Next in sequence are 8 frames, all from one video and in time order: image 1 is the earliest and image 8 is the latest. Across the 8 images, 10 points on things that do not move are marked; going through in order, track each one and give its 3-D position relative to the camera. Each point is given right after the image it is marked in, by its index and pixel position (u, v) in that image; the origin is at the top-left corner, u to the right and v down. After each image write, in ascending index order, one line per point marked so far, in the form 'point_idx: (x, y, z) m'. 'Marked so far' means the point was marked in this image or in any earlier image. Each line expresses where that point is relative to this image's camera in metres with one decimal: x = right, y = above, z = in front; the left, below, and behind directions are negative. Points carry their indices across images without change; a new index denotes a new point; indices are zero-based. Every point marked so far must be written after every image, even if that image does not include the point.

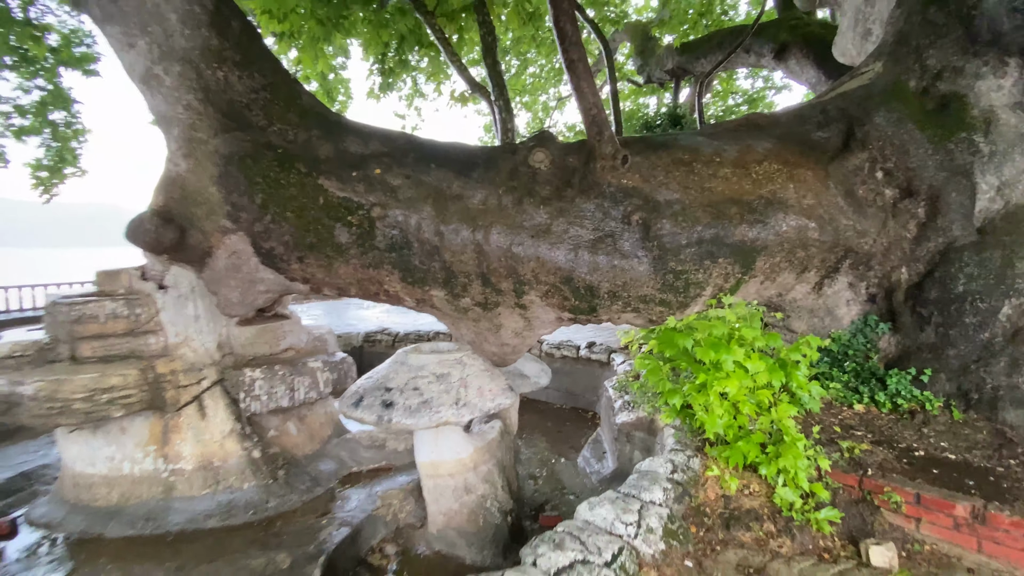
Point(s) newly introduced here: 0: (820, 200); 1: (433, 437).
0: (+1.9, +0.6, +3.0) m
1: (-0.5, -1.0, +3.3) m
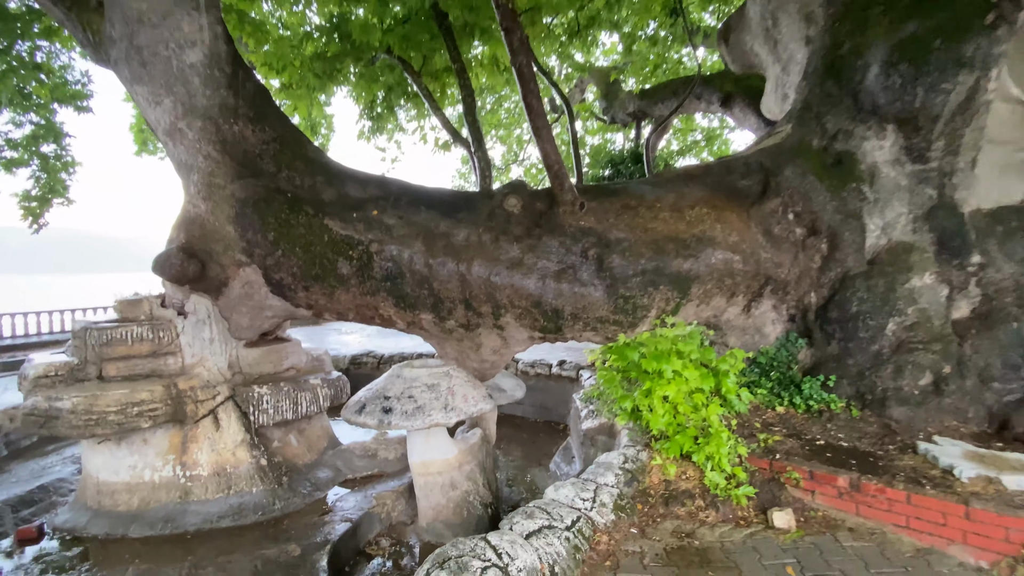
0: (+1.7, +0.4, +3.7) m
1: (-0.7, -1.2, +3.8) m
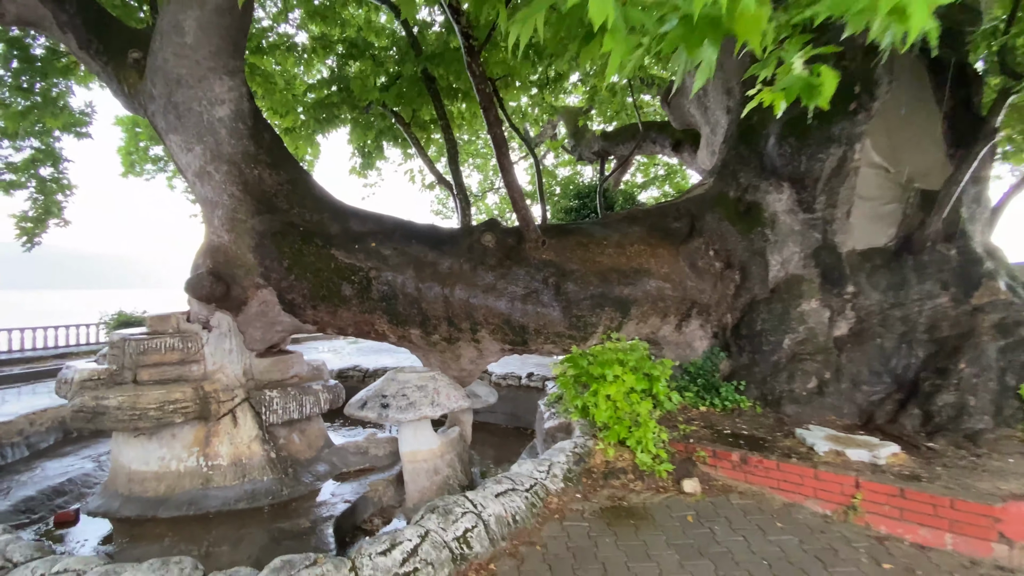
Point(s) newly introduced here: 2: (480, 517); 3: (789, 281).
0: (+1.5, +0.2, +4.6) m
1: (-0.9, -1.3, +4.6) m
2: (-0.2, -1.4, +2.9) m
3: (+2.7, +0.1, +4.7) m
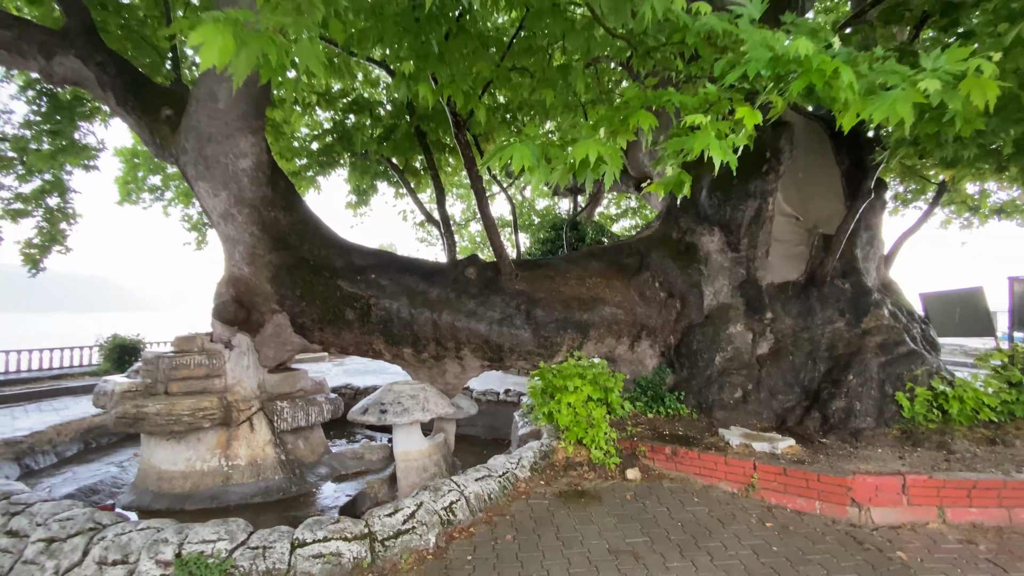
0: (+1.3, -0.1, +5.6) m
1: (-1.2, -1.6, +5.4) m
2: (-0.4, -1.6, +3.8) m
3: (+2.4, -0.2, +5.7) m
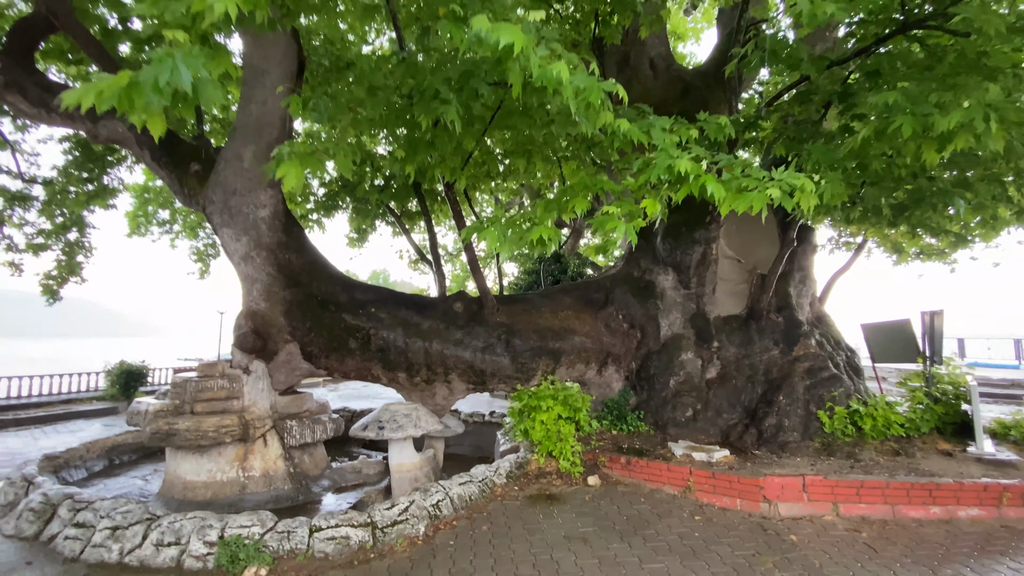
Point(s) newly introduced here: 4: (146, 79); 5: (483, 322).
0: (+1.0, -0.5, +6.4) m
1: (-1.4, -2.0, +6.1) m
2: (-0.6, -1.9, +4.5) m
3: (+2.2, -0.7, +6.6) m
4: (-1.7, +1.0, +2.3) m
5: (-0.4, -0.4, +6.2) m
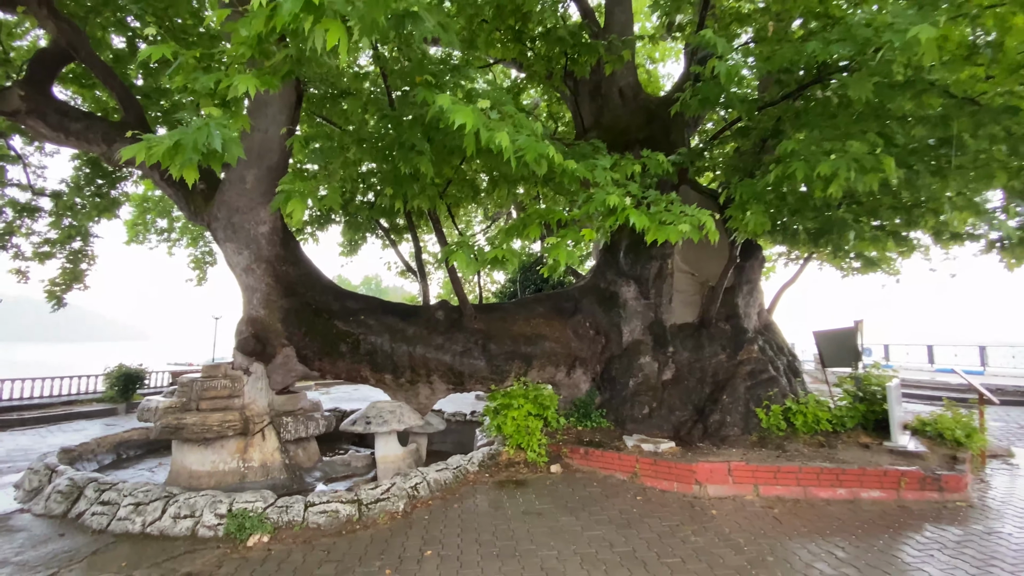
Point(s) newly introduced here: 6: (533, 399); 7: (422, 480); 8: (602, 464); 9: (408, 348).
0: (+0.7, -0.7, +7.2) m
1: (-1.8, -2.2, +6.8) m
2: (-0.9, -2.0, +5.2) m
3: (+1.8, -0.8, +7.3) m
4: (-2.0, +0.9, +3.0) m
5: (-0.7, -0.6, +6.9) m
6: (+0.3, -1.5, +6.7) m
7: (-1.0, -2.0, +5.2) m
8: (+1.1, -2.1, +5.9) m
9: (-1.4, -0.8, +6.7) m
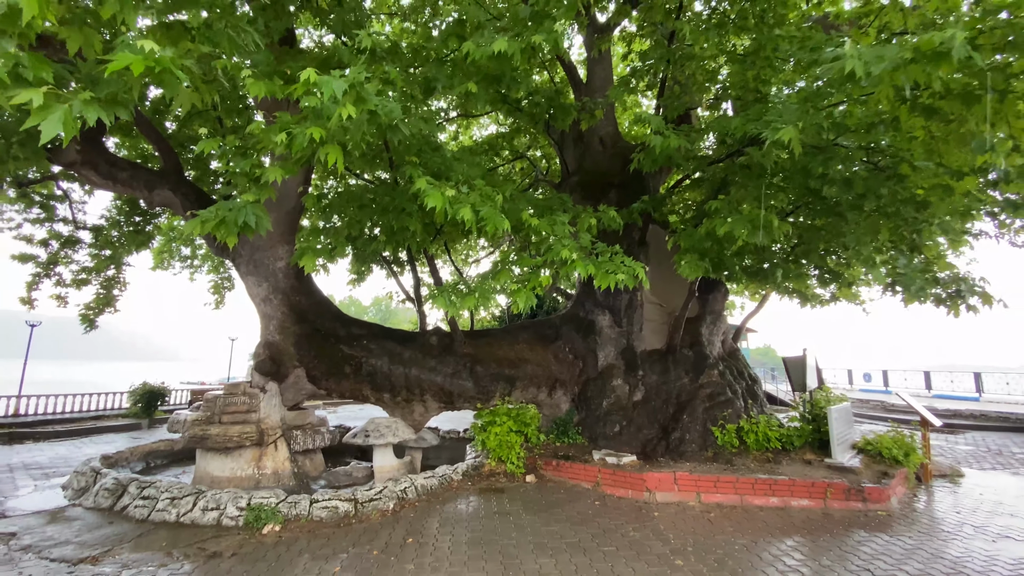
0: (+0.4, -1.2, +8.0) m
1: (-2.0, -2.6, +7.6) m
2: (-1.2, -2.4, +6.1) m
3: (+1.6, -1.3, +8.2) m
4: (-2.3, +0.6, +4.0) m
5: (-1.0, -1.1, +7.8) m
6: (0.0, -2.0, +7.6) m
7: (-1.3, -2.4, +6.0) m
8: (+0.8, -2.6, +6.7) m
9: (-1.7, -1.3, +7.6) m
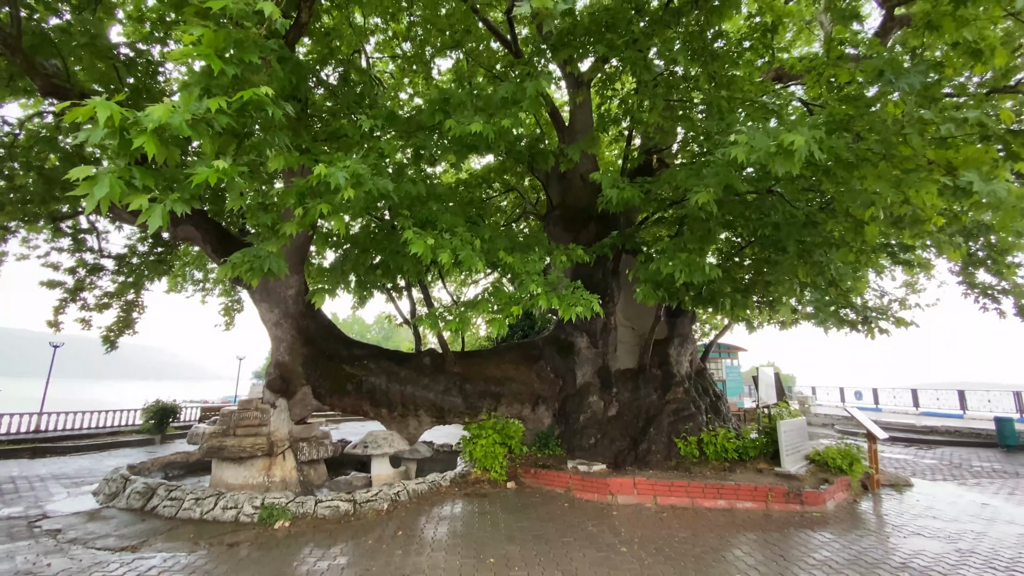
0: (+0.1, -1.6, +8.9) m
1: (-2.3, -3.1, +8.5) m
2: (-1.5, -2.8, +6.9) m
3: (+1.3, -1.8, +9.0) m
4: (-2.6, +0.3, +5.0) m
5: (-1.2, -1.5, +8.7) m
6: (-0.2, -2.4, +8.4) m
7: (-1.5, -2.8, +6.8) m
8: (+0.5, -3.0, +7.5) m
9: (-2.0, -1.7, +8.5) m
